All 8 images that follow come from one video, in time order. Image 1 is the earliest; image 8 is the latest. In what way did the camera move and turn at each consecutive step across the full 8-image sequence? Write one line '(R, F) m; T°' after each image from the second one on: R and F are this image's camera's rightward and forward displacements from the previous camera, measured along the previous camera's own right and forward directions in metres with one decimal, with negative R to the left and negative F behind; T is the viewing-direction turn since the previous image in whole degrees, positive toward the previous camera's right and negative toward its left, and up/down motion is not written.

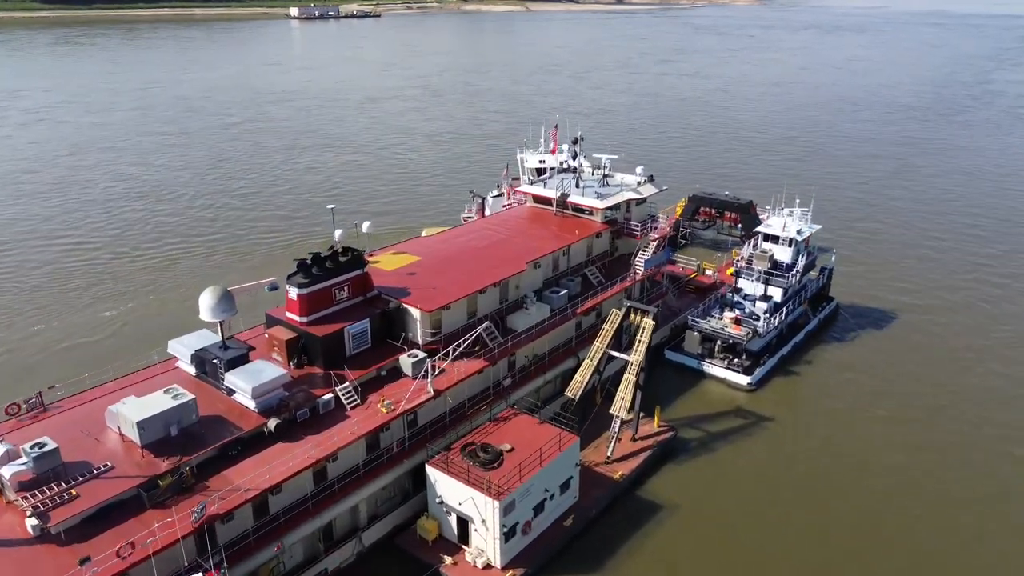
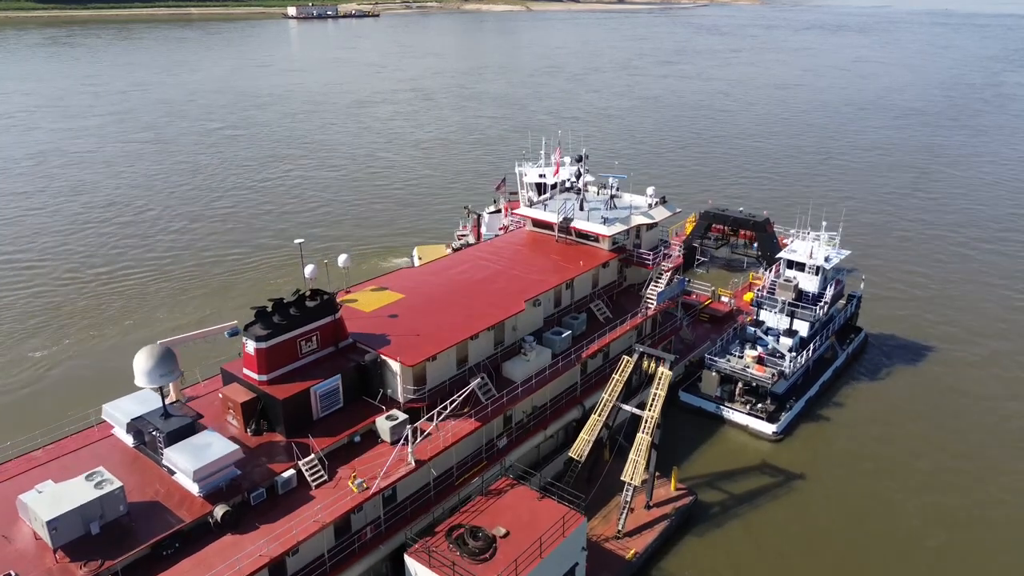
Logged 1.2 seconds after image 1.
(+0.1, +5.1) m; 0°
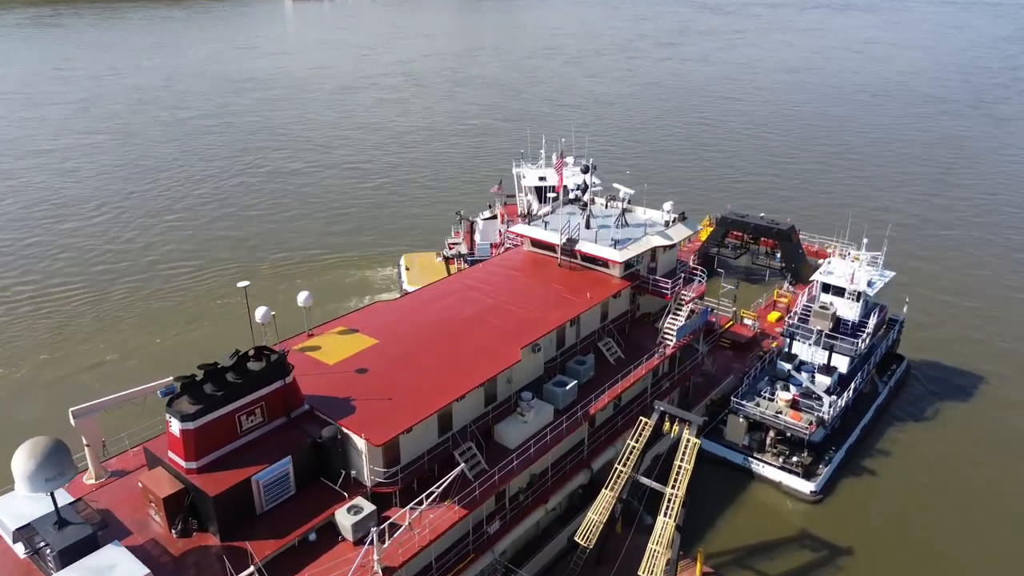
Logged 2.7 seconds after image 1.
(+0.2, +6.1) m; 0°
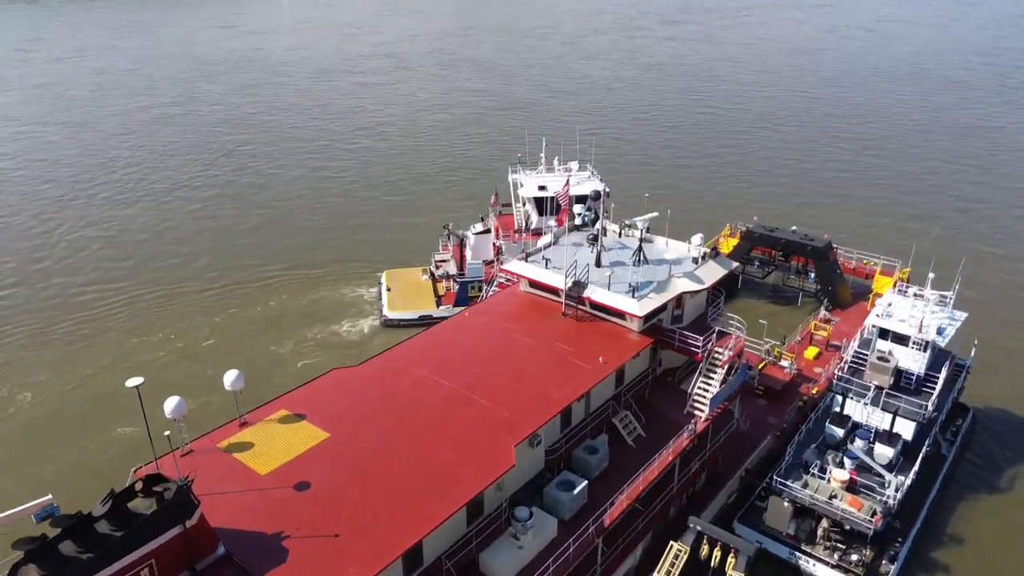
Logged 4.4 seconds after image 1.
(+0.2, +7.2) m; 0°
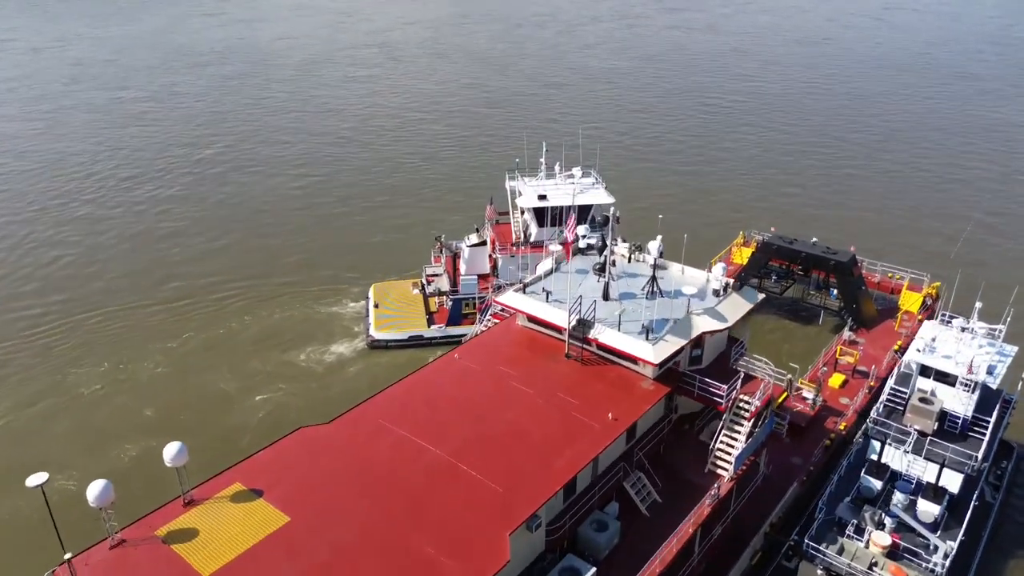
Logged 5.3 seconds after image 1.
(+0.1, +3.8) m; 0°
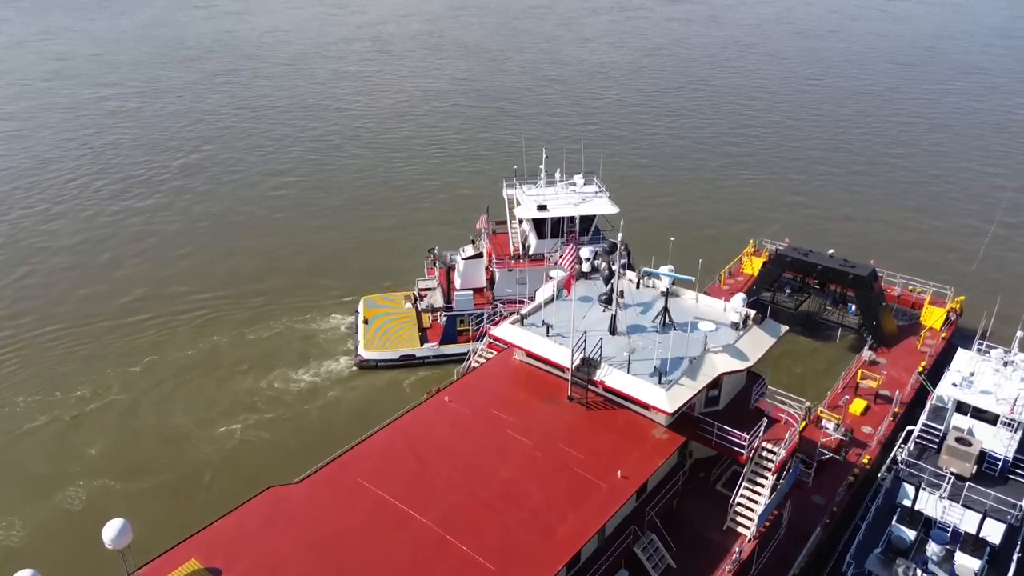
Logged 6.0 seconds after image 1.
(+0.1, +2.8) m; 0°
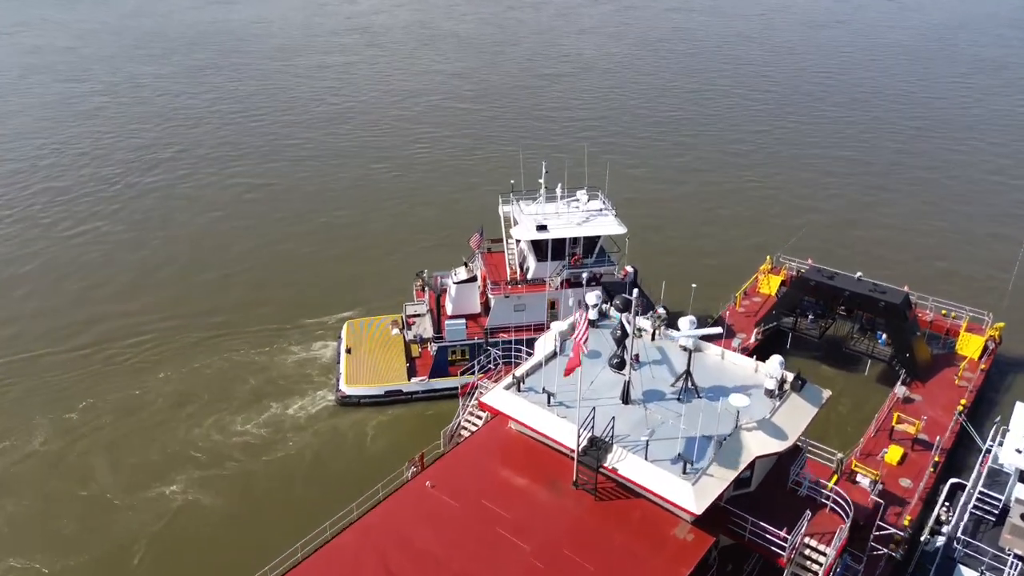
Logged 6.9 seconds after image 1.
(+0.1, +3.9) m; 0°
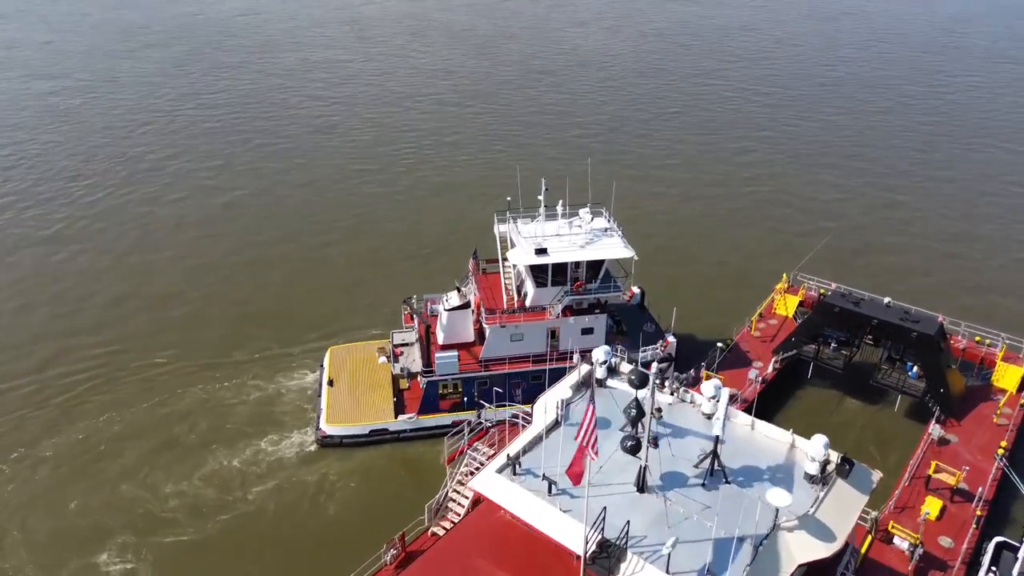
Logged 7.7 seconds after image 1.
(+0.1, +3.4) m; 0°
